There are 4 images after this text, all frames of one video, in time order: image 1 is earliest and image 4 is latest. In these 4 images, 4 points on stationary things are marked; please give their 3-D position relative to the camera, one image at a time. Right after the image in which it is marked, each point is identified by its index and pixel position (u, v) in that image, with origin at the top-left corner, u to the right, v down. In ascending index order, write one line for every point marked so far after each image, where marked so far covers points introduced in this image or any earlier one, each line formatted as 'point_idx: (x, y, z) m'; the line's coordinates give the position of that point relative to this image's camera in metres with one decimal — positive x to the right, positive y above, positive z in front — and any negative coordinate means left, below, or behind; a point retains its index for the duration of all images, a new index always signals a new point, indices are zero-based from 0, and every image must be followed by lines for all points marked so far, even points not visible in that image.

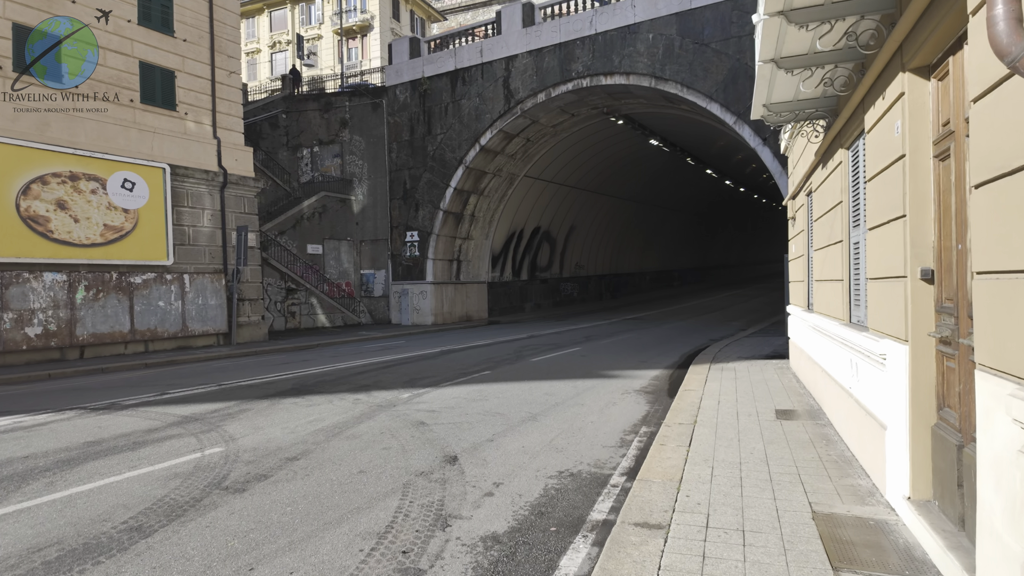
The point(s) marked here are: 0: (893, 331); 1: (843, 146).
0: (+3.0, -0.3, +4.6) m
1: (+3.6, +1.5, +6.4) m
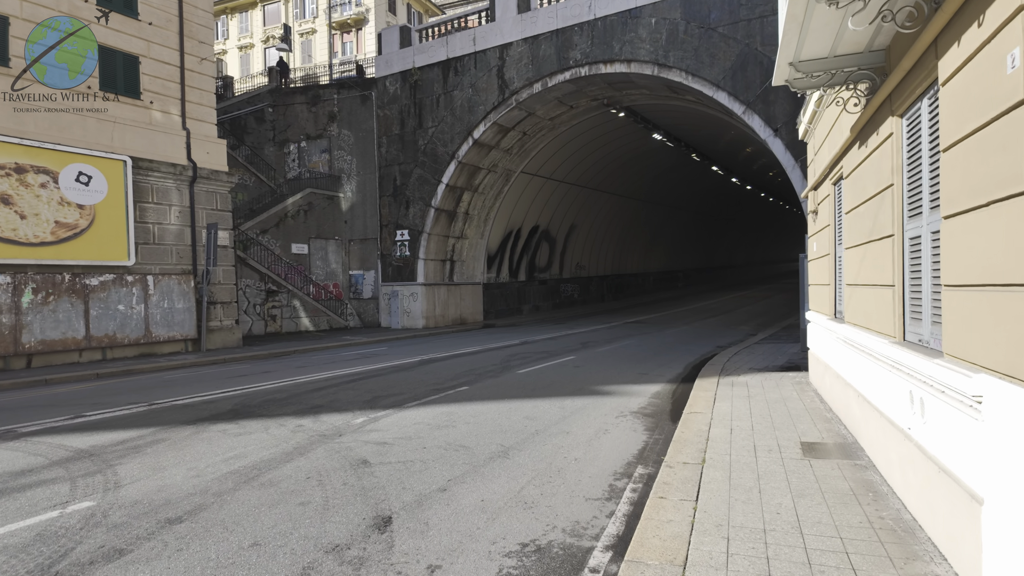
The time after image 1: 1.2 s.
0: (+2.6, -0.4, +3.1) m
1: (+3.2, +1.5, +4.9) m
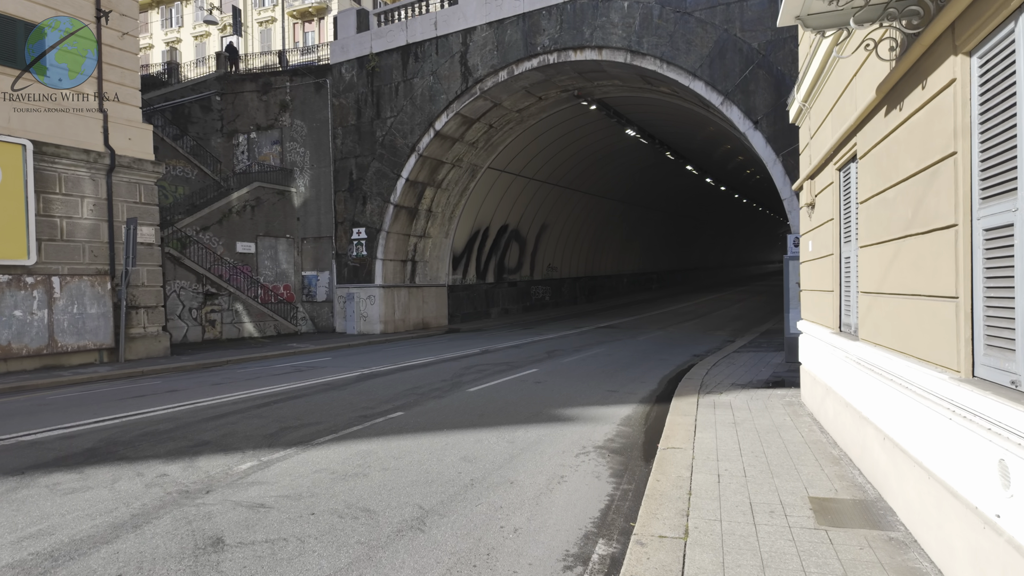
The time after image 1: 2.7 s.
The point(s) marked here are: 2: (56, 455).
0: (+2.1, -0.5, +1.6) m
1: (+2.6, +1.4, +3.4) m
2: (-4.9, -1.8, +6.3) m
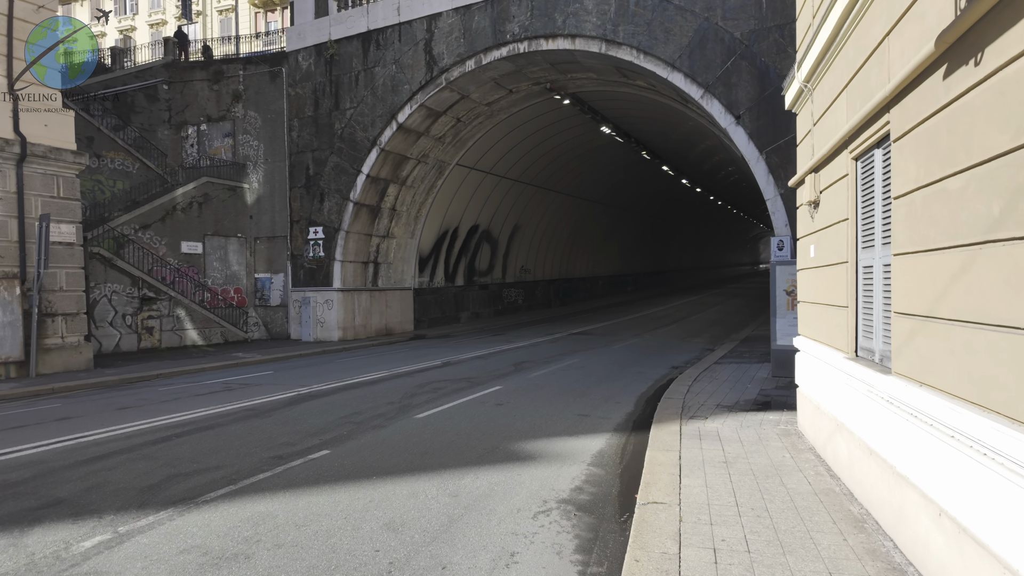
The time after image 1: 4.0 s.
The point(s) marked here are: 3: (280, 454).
0: (+1.7, -0.6, +0.3) m
1: (+2.2, +1.3, +2.2) m
2: (-5.4, -1.9, +4.7) m
3: (-2.7, -1.9, +6.9) m
